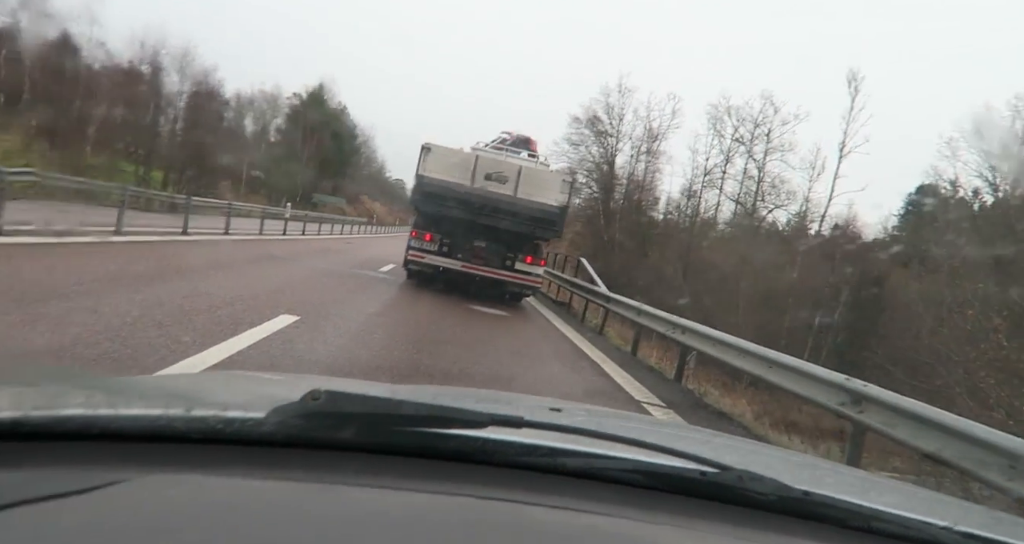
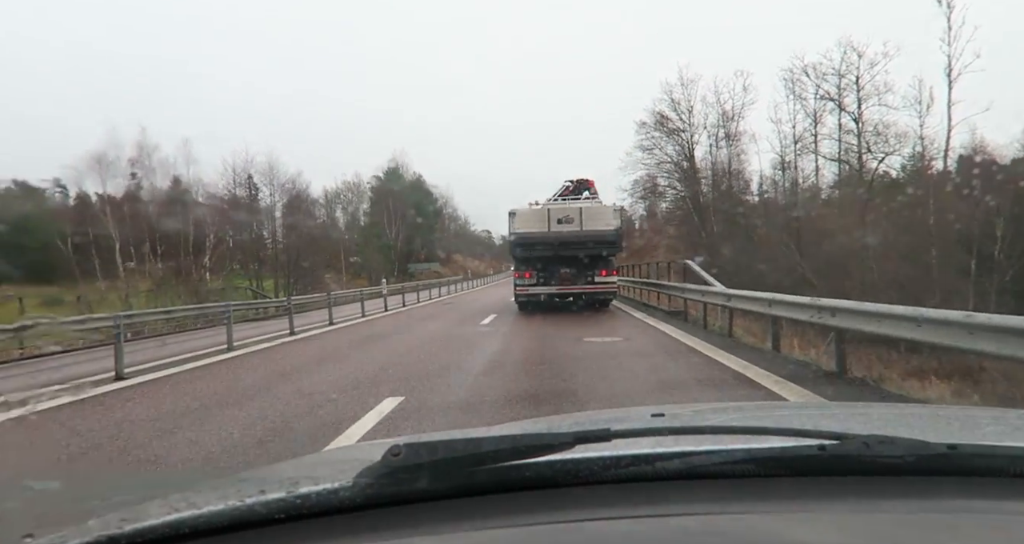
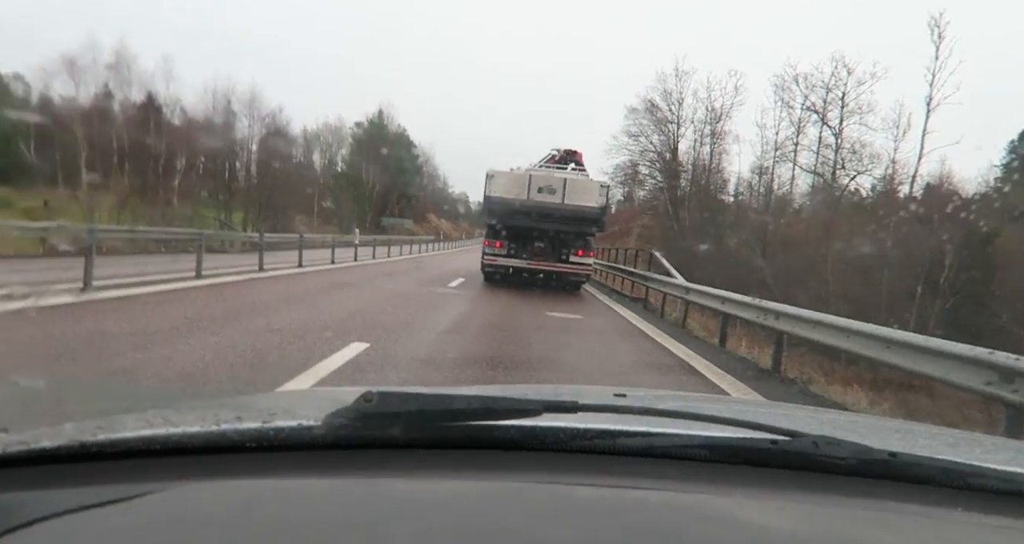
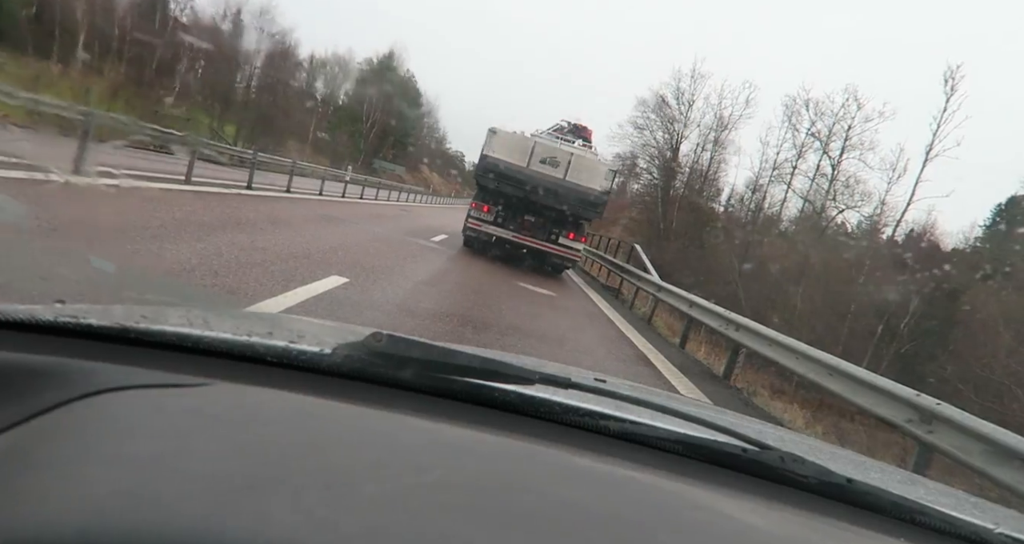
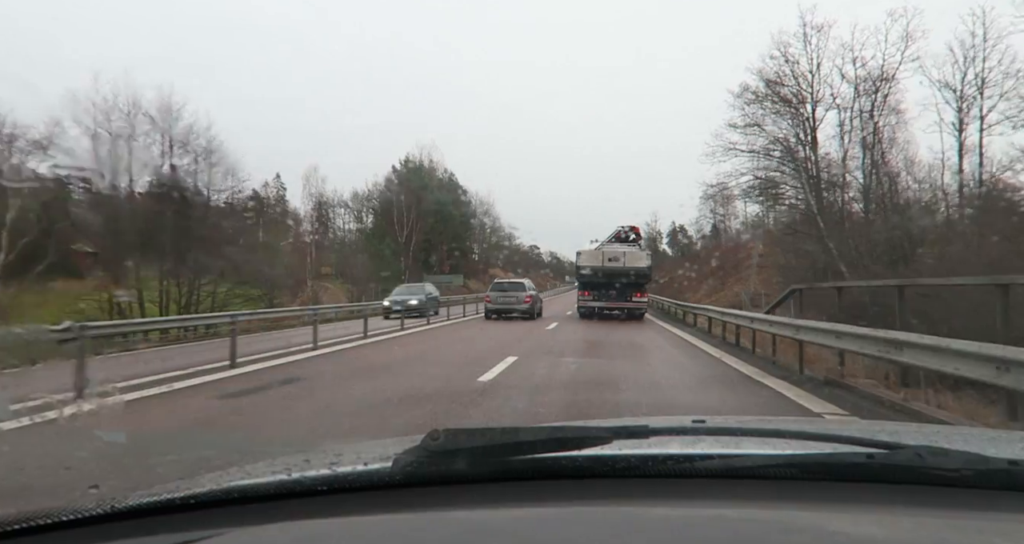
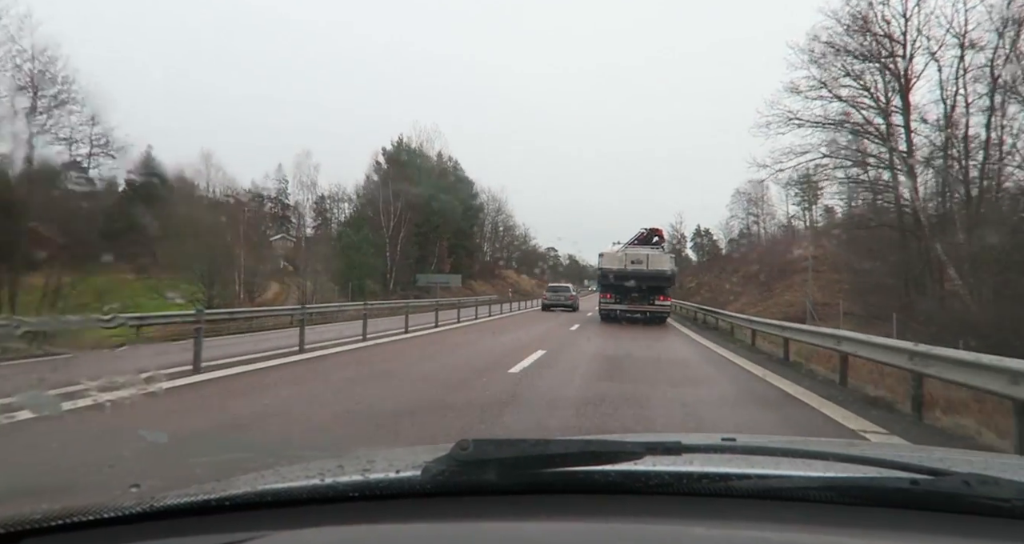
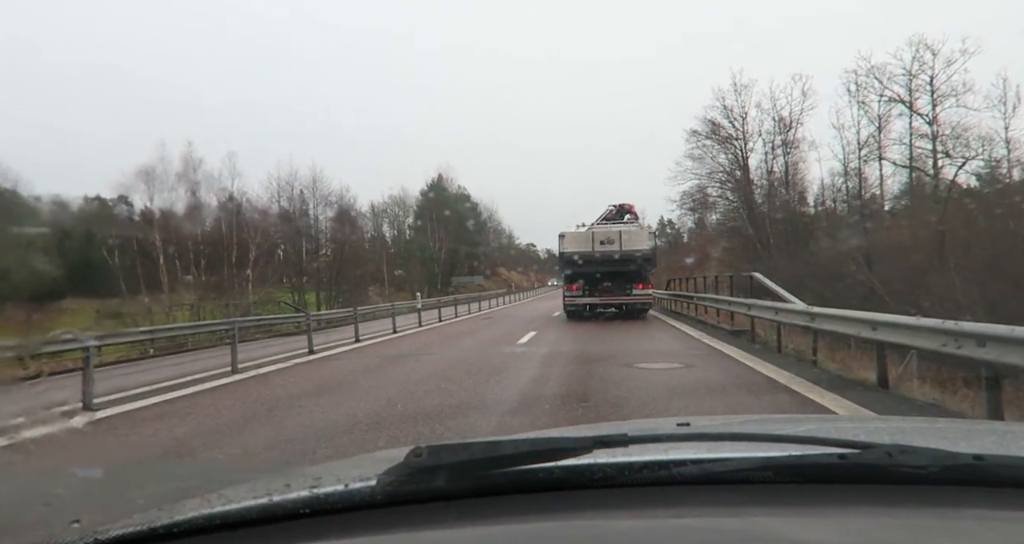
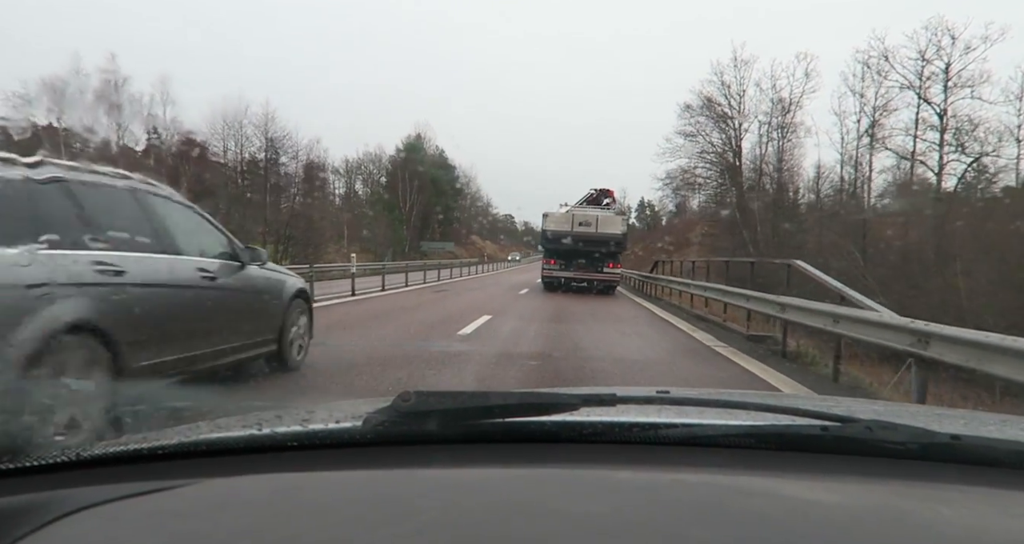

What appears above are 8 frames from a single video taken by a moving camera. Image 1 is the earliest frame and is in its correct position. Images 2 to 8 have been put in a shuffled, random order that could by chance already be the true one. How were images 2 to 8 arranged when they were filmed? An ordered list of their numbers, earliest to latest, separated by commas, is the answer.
4, 3, 2, 7, 8, 5, 6
